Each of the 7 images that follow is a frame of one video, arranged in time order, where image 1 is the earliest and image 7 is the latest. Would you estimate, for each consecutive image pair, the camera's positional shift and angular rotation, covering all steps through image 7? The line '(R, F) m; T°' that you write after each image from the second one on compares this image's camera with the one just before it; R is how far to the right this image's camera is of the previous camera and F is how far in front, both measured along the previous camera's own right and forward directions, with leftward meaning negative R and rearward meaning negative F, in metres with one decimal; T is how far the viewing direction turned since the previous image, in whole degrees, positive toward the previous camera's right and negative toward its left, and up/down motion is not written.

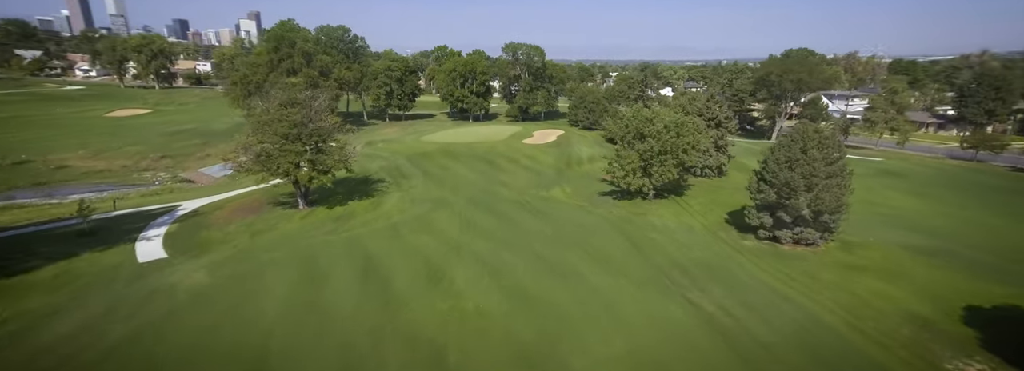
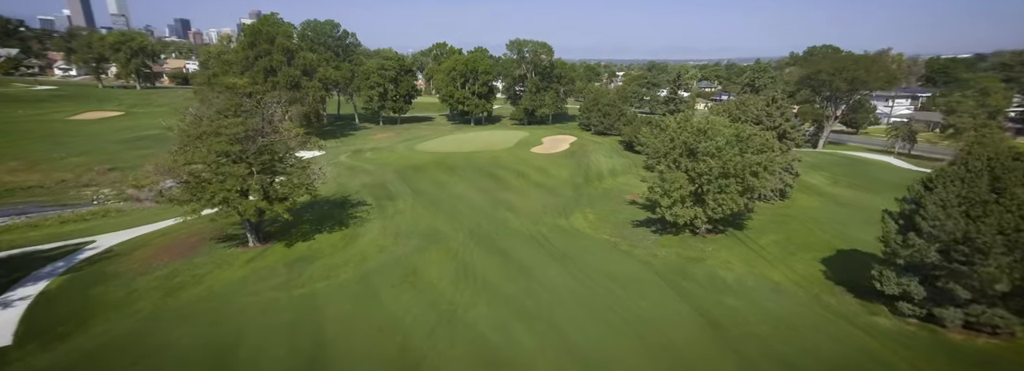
(-0.5, +6.9) m; 0°
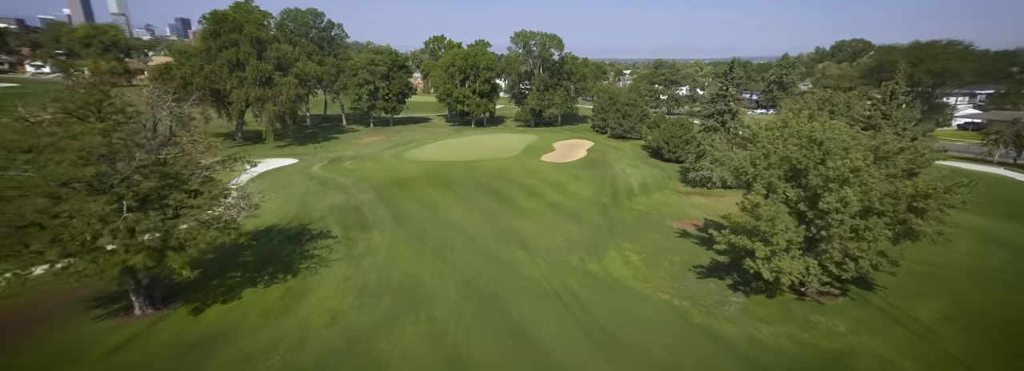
(-0.5, +7.8) m; 0°
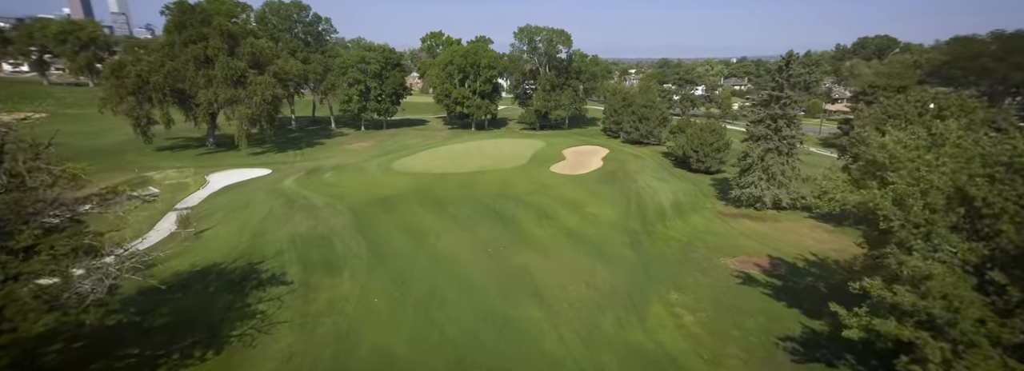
(-0.3, +5.6) m; 0°
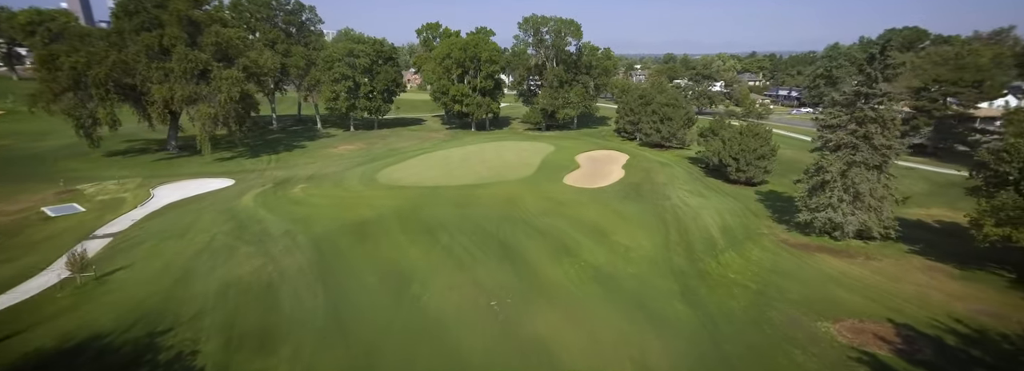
(-0.4, +5.9) m; 0°
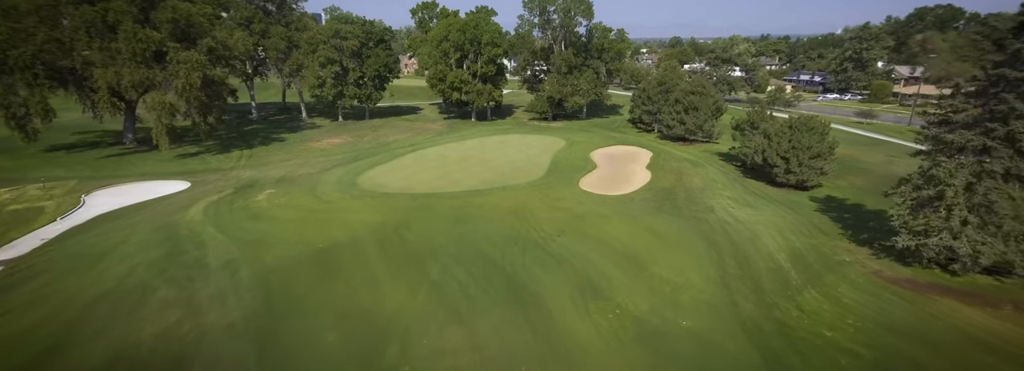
(-0.4, +5.2) m; 0°
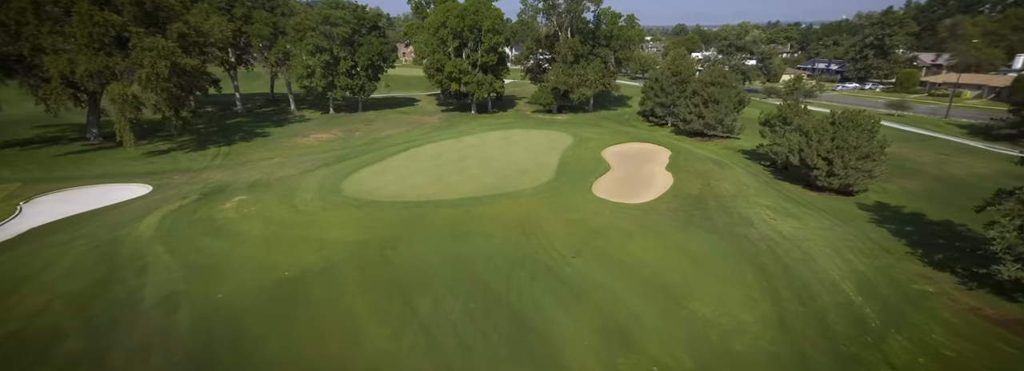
(-0.2, +3.3) m; 0°
